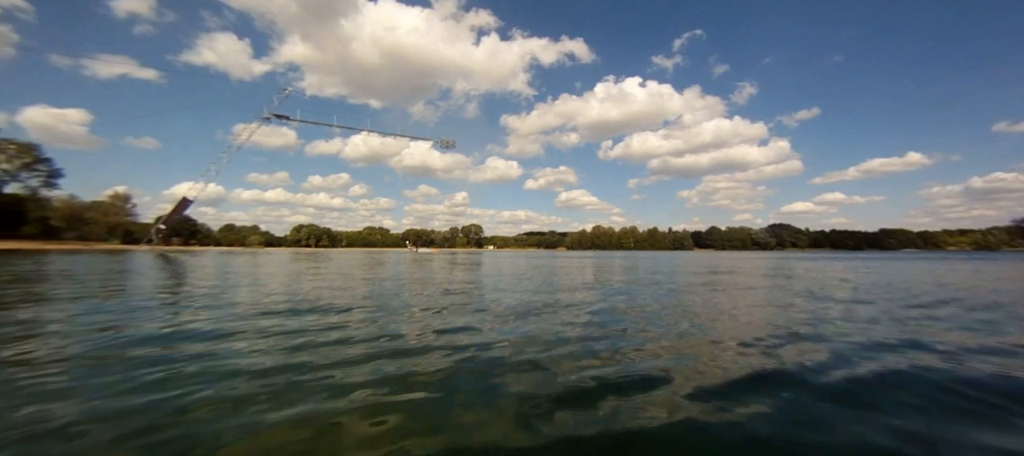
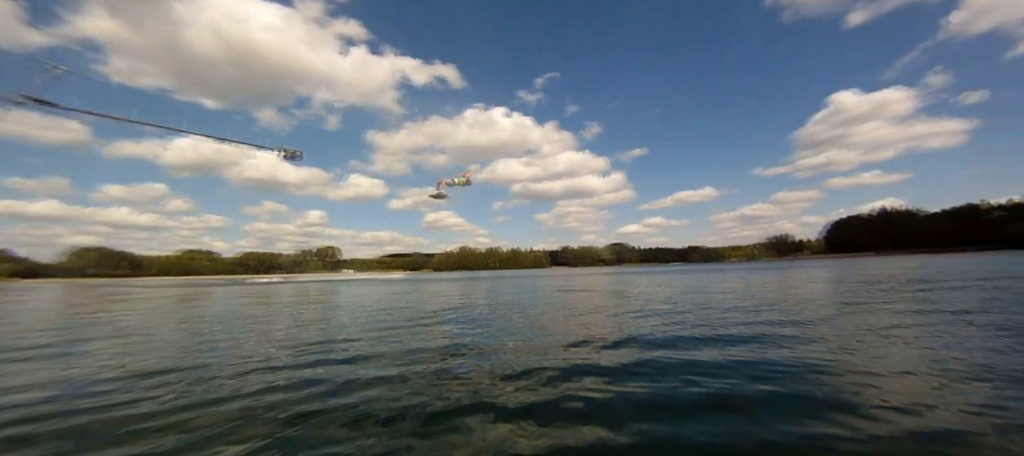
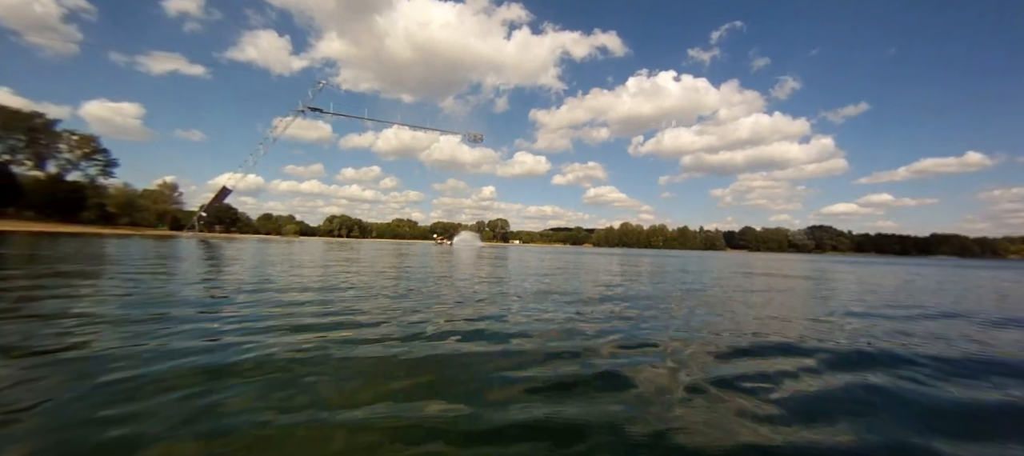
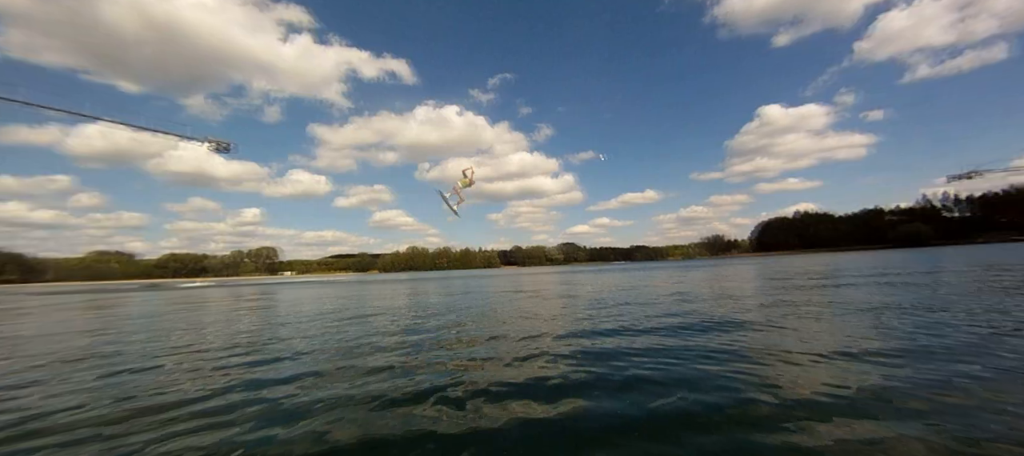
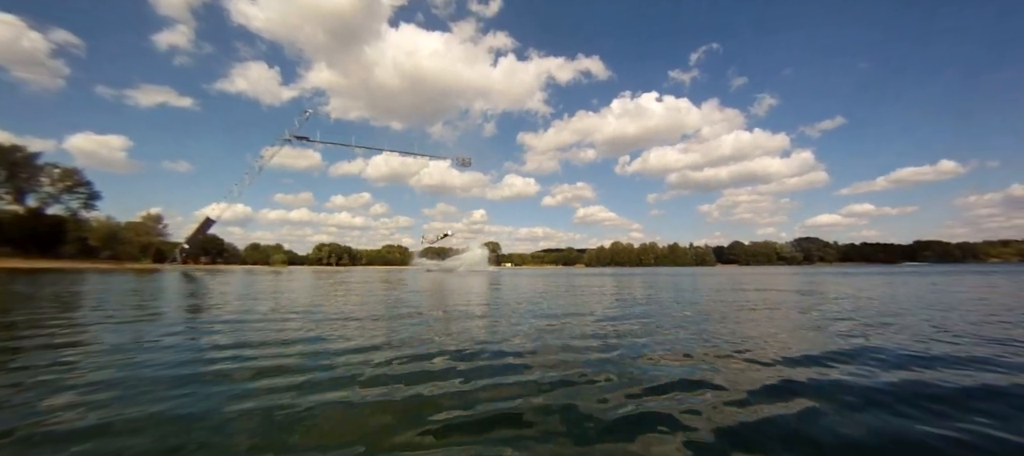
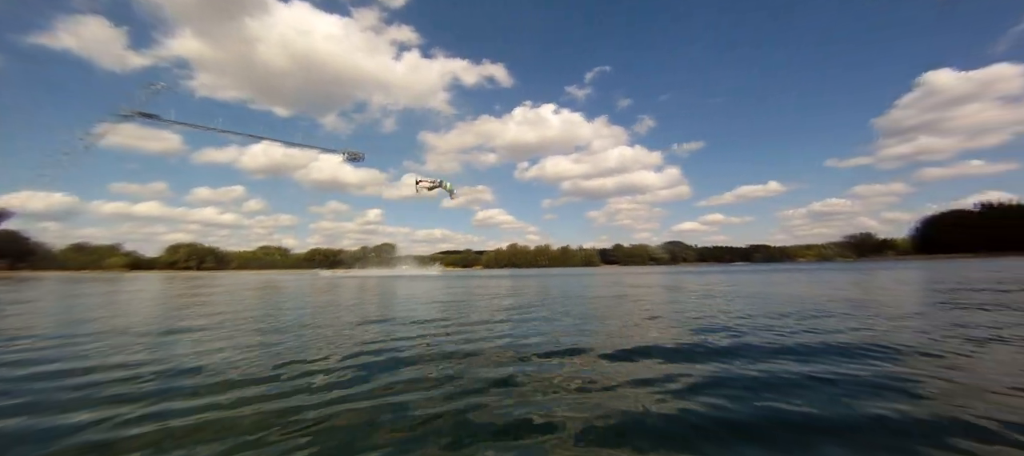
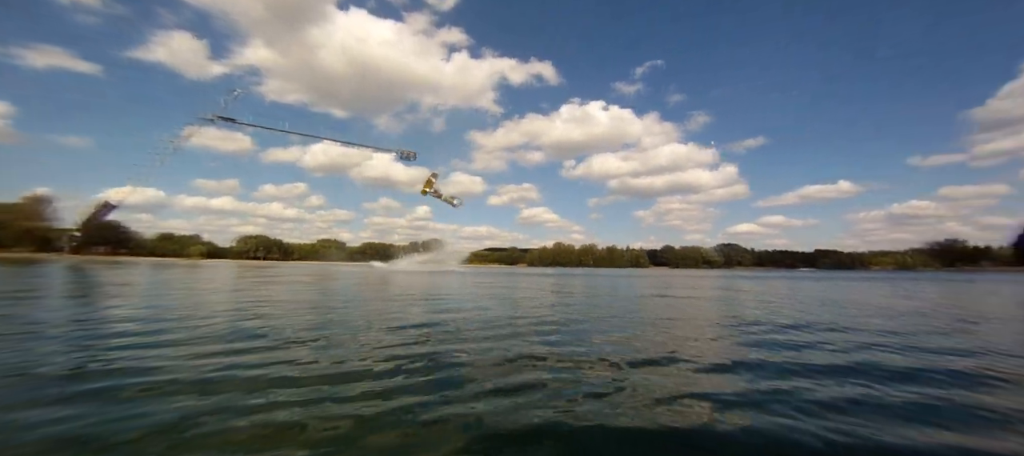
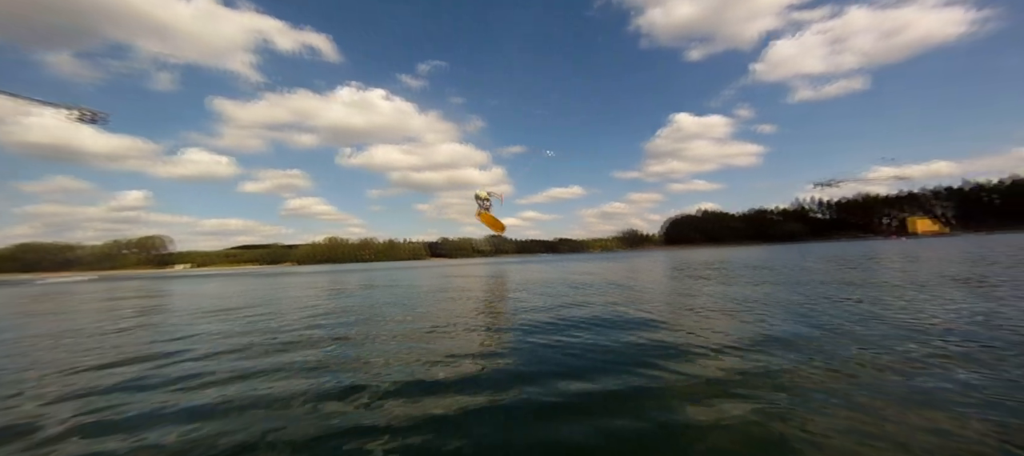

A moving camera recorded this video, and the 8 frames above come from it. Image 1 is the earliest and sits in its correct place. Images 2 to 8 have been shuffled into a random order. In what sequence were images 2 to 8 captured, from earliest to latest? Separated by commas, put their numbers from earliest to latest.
3, 5, 7, 6, 2, 4, 8
